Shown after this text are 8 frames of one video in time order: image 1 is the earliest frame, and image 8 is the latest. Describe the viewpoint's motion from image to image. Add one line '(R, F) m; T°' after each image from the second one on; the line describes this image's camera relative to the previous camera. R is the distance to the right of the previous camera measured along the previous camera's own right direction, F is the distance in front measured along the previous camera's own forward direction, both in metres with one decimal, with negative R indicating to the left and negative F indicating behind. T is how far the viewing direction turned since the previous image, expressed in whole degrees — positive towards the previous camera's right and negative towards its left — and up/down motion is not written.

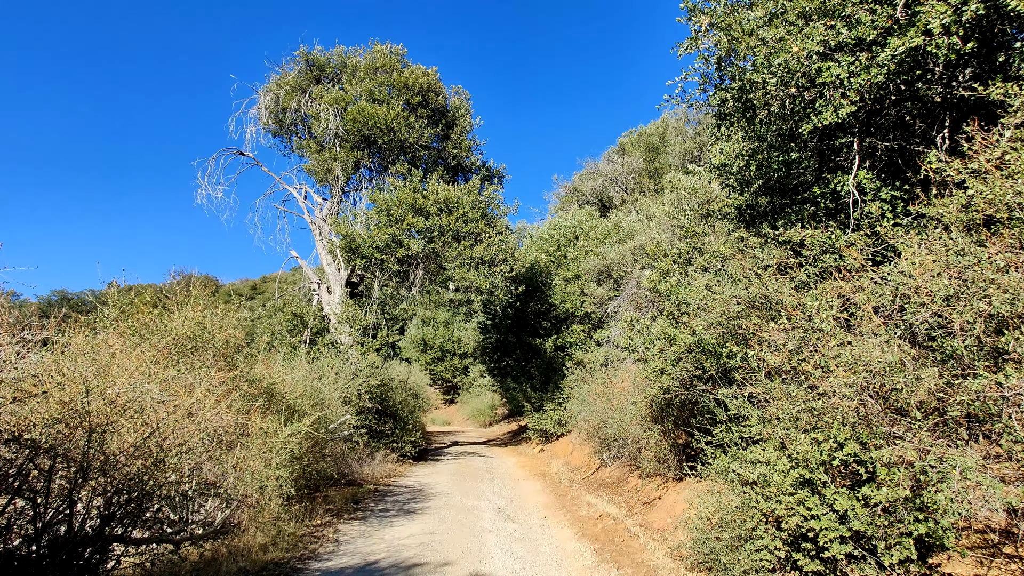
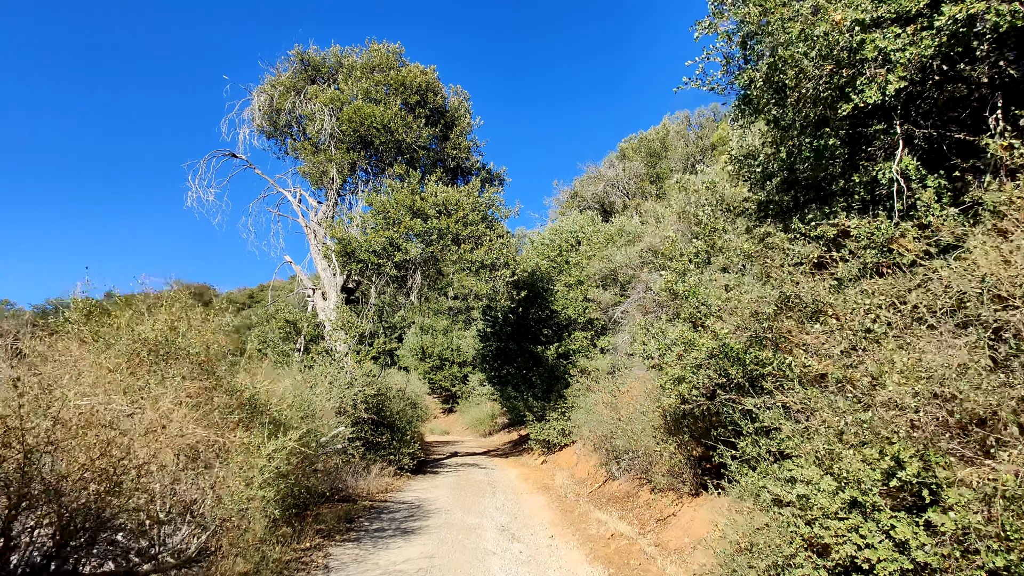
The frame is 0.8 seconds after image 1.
(-0.1, +0.6) m; 0°
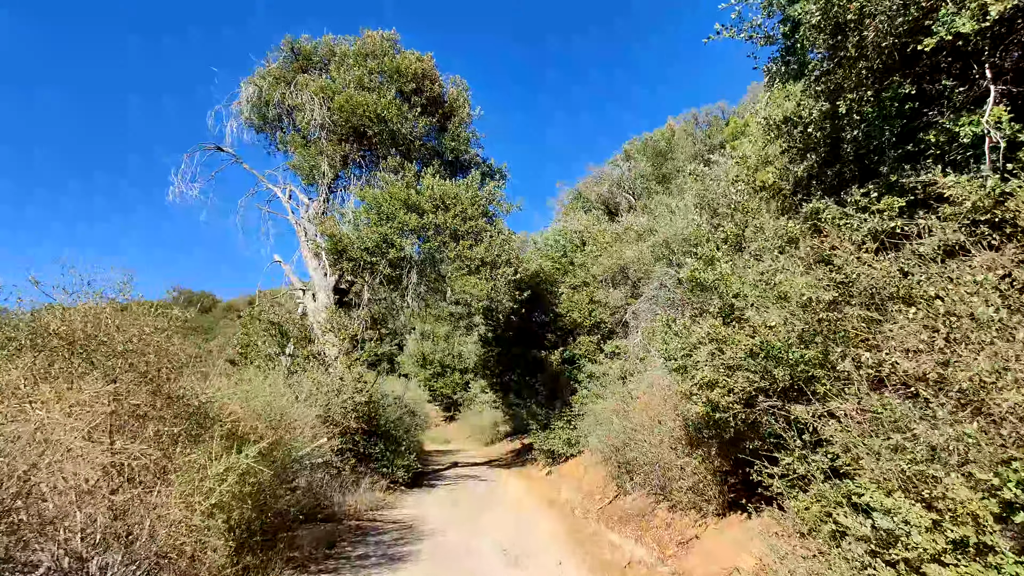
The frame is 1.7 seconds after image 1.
(0.0, +1.1) m; 0°
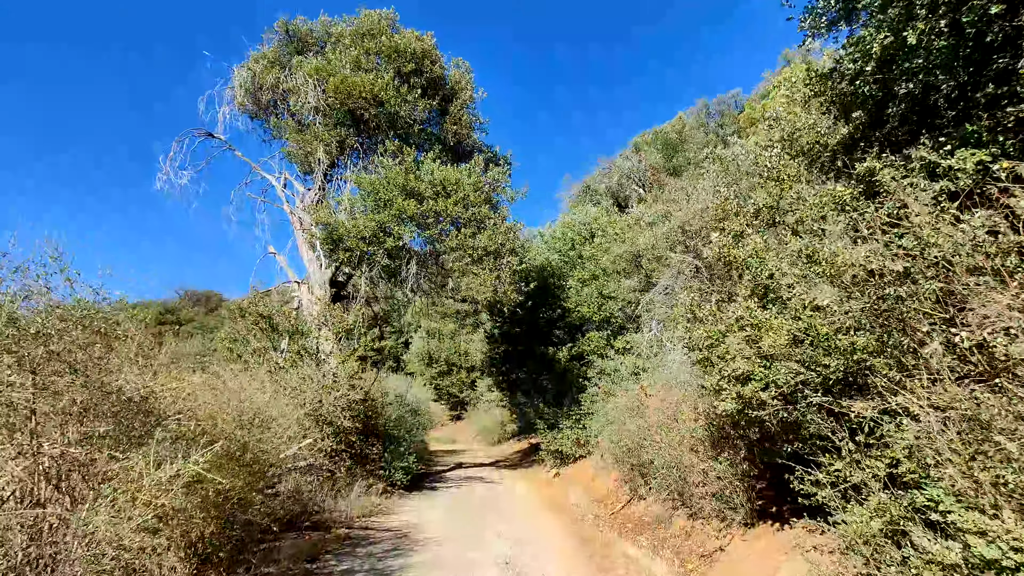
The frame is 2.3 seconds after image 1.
(+0.1, +0.9) m; -1°
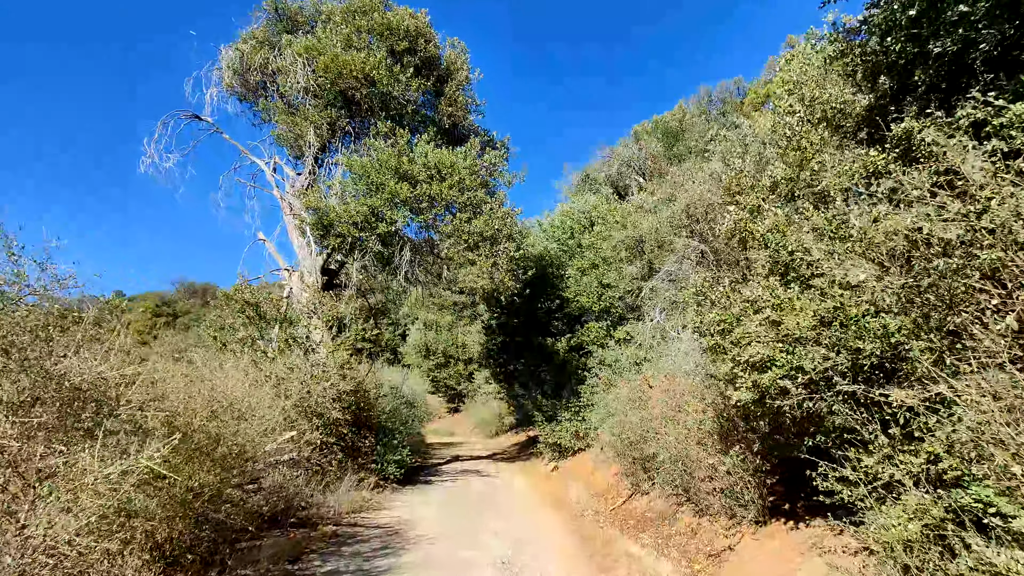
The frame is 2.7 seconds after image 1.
(0.0, +0.5) m; 0°
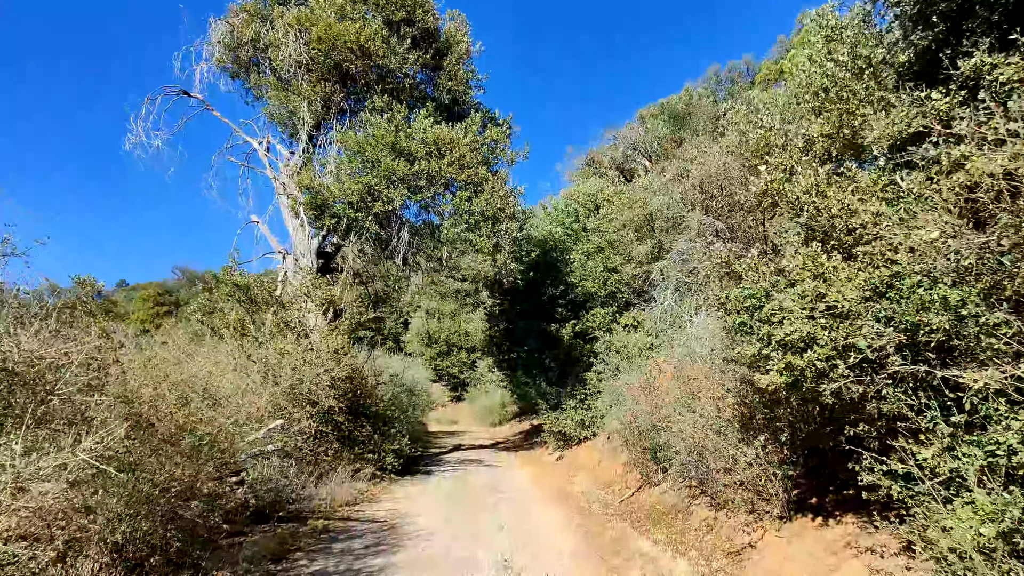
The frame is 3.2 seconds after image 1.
(0.0, +0.6) m; 0°
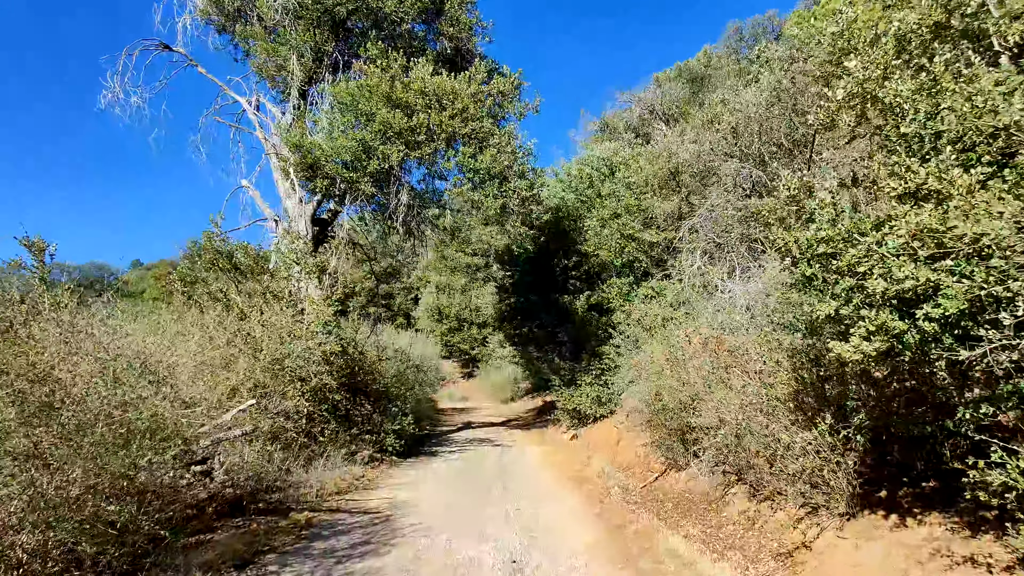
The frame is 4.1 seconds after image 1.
(0.0, +1.1) m; -1°
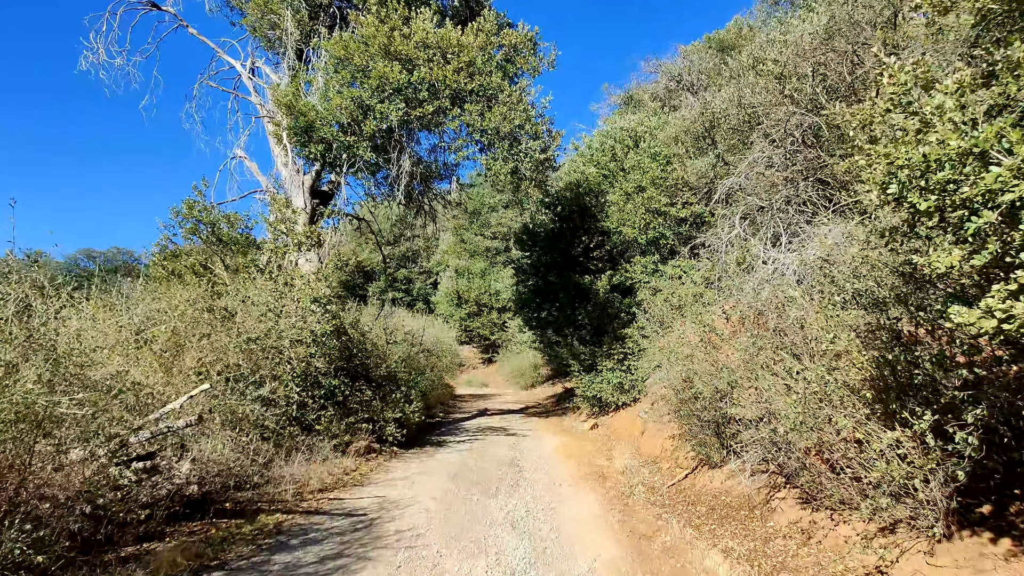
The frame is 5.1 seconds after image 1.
(+0.2, +1.2) m; -2°
